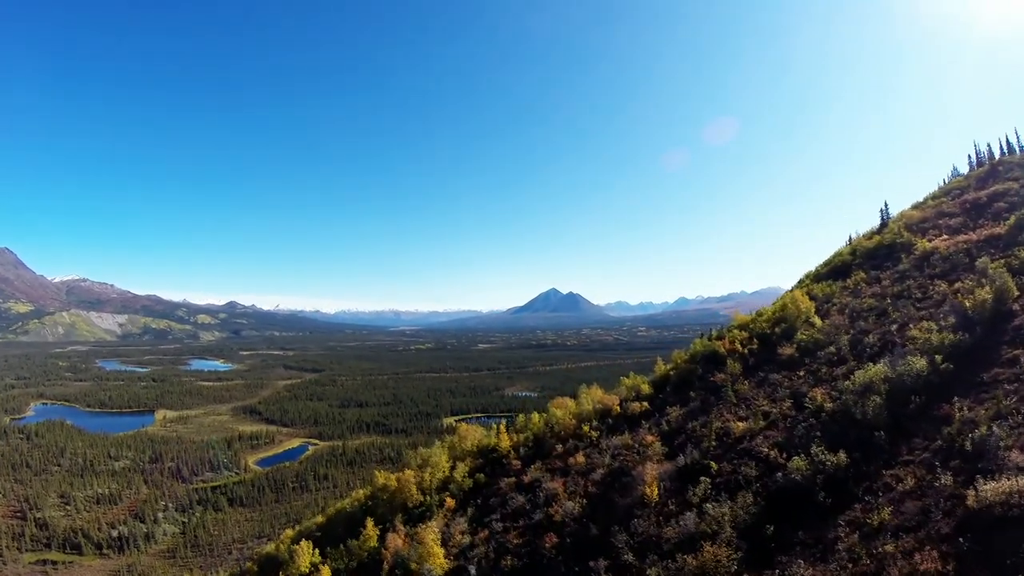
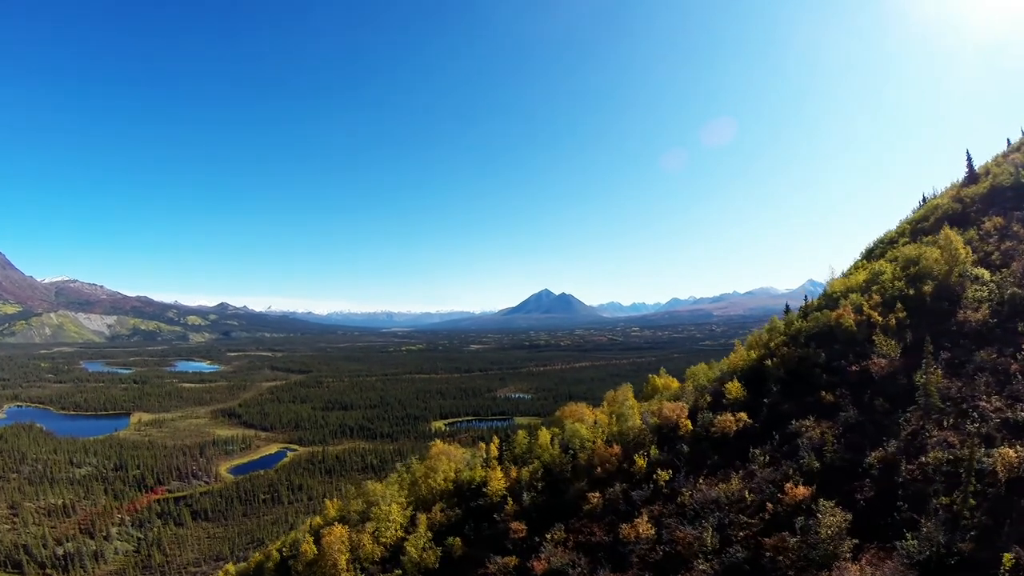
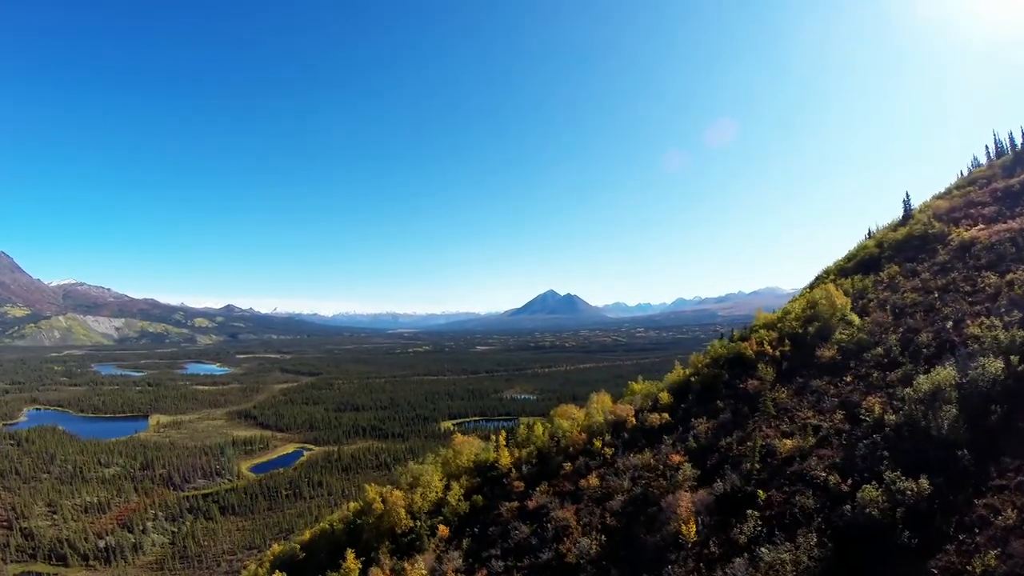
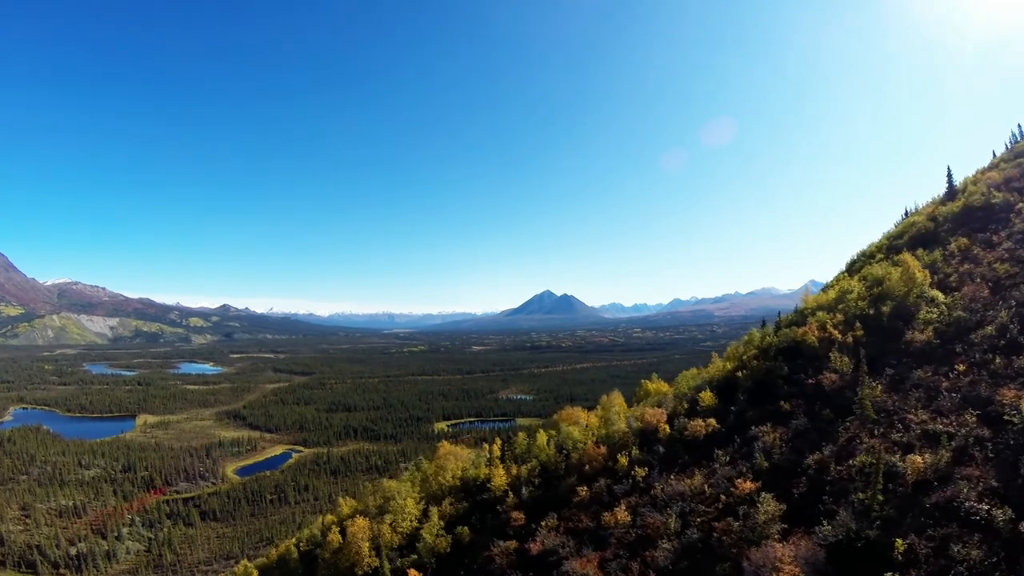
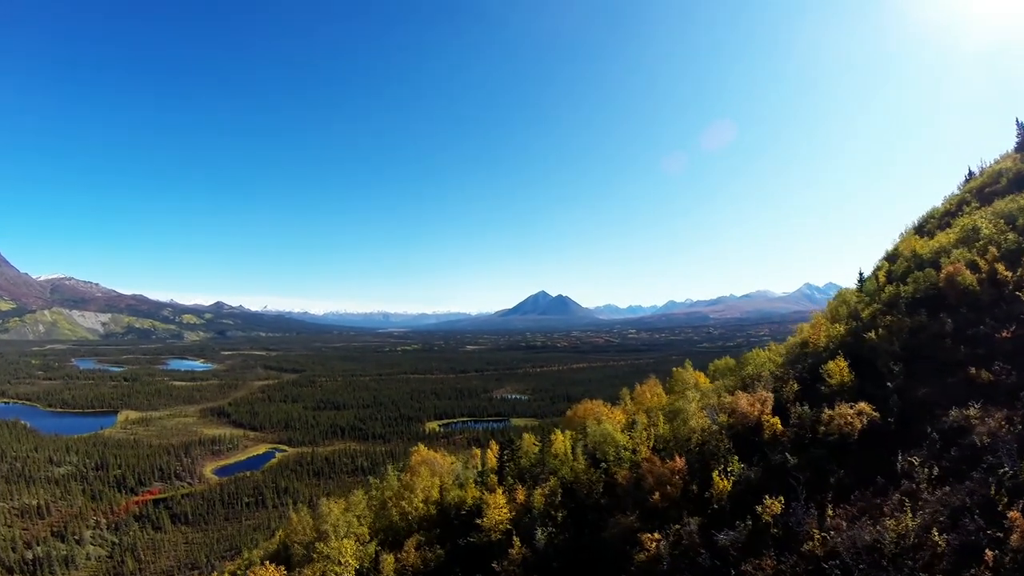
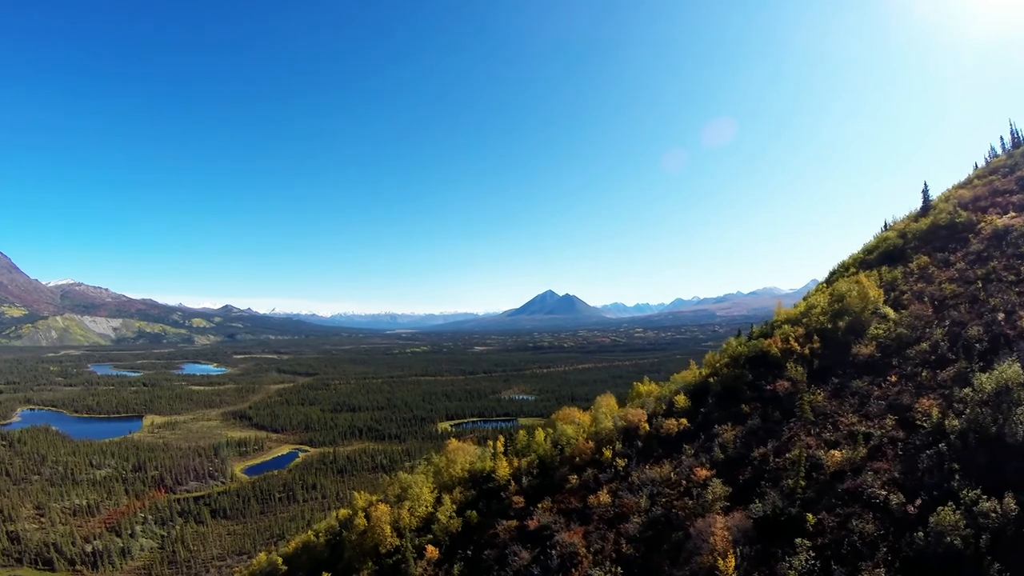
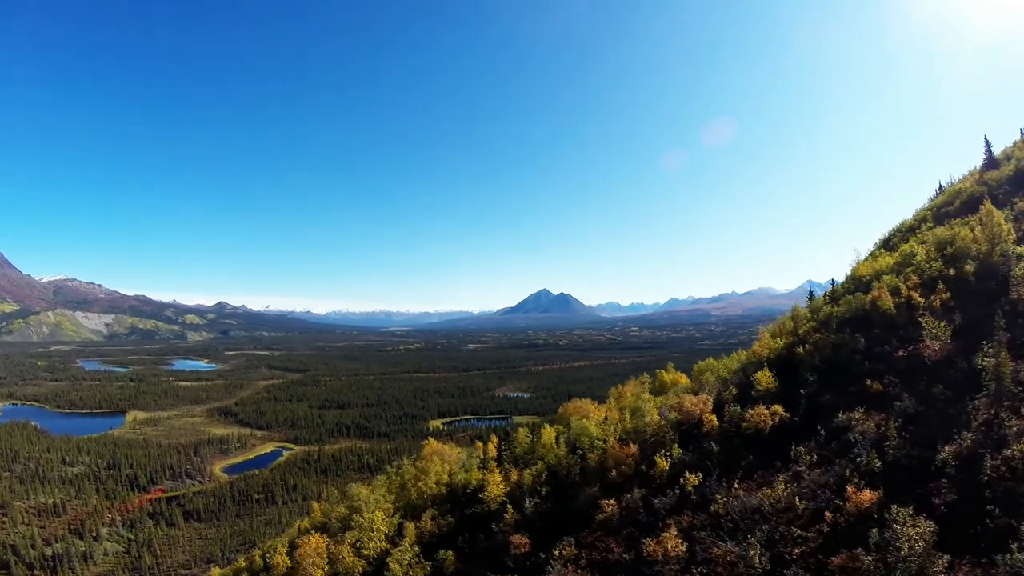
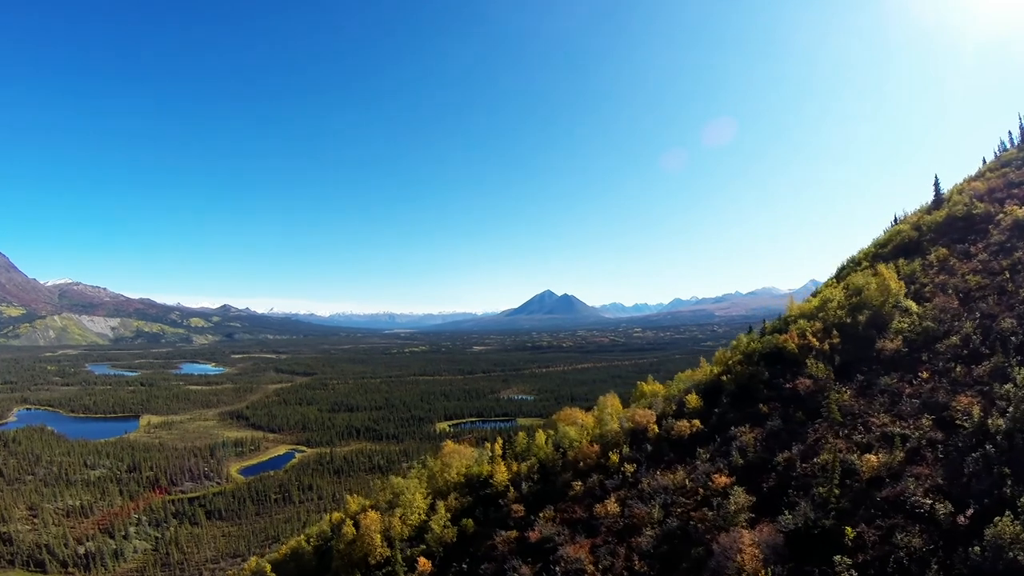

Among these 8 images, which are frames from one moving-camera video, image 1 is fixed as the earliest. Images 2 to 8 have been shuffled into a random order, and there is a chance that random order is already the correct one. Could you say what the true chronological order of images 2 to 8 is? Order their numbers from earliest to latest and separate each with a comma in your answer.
3, 6, 8, 4, 2, 7, 5
